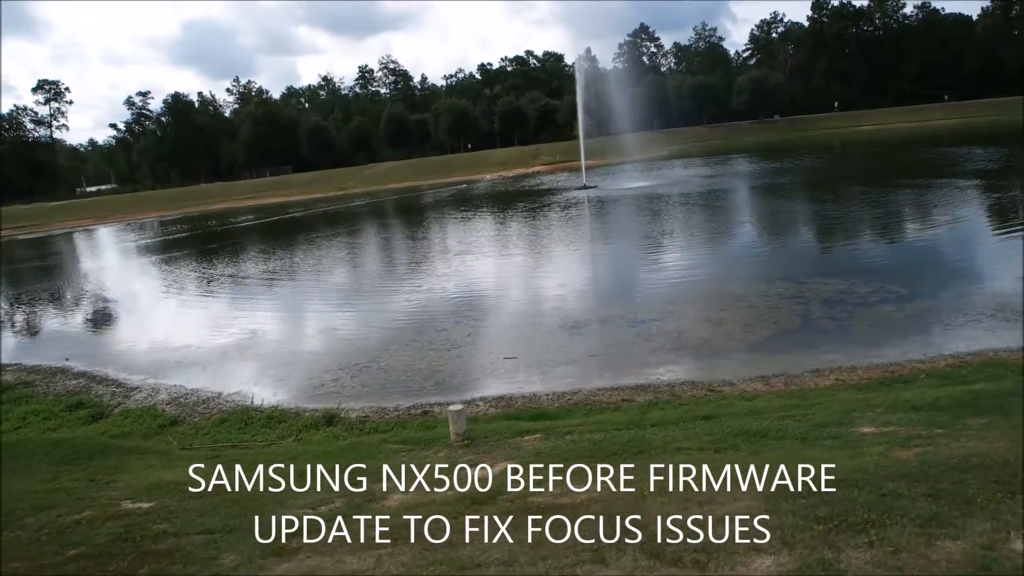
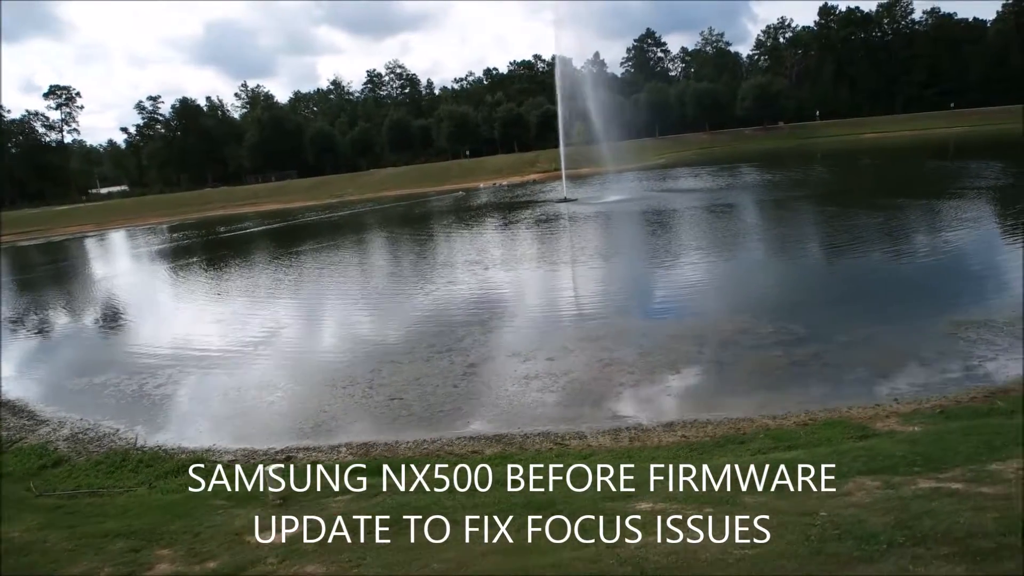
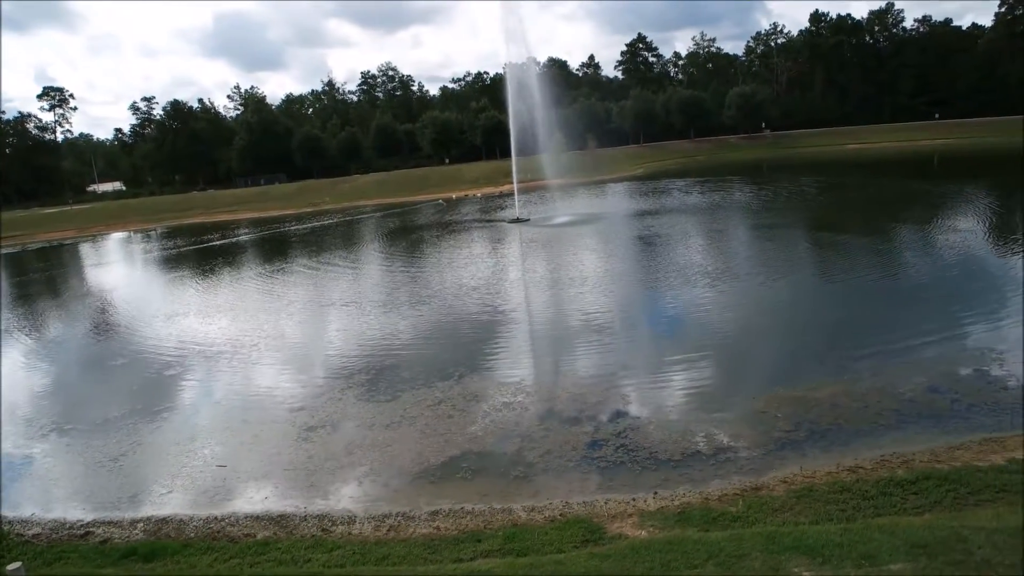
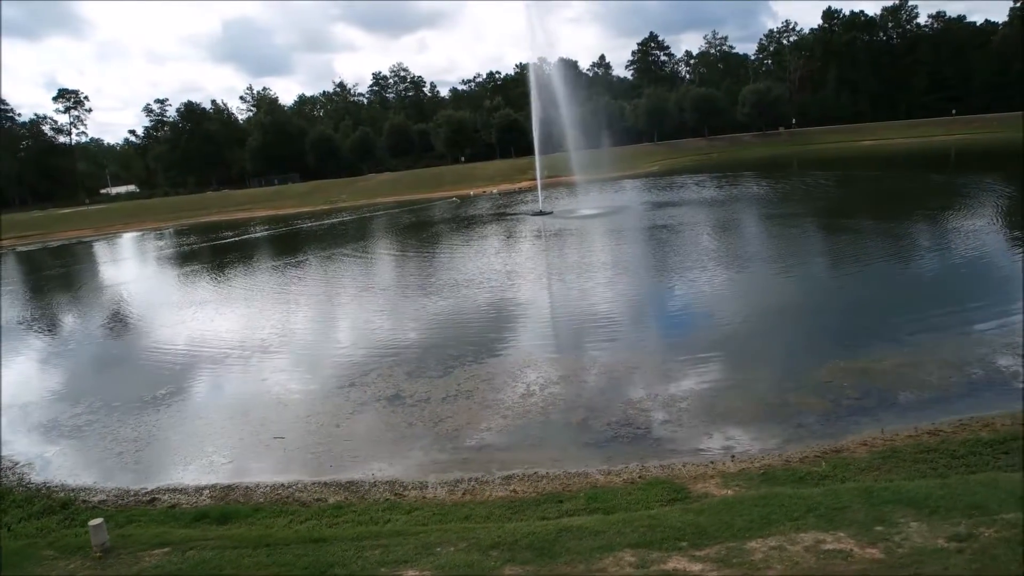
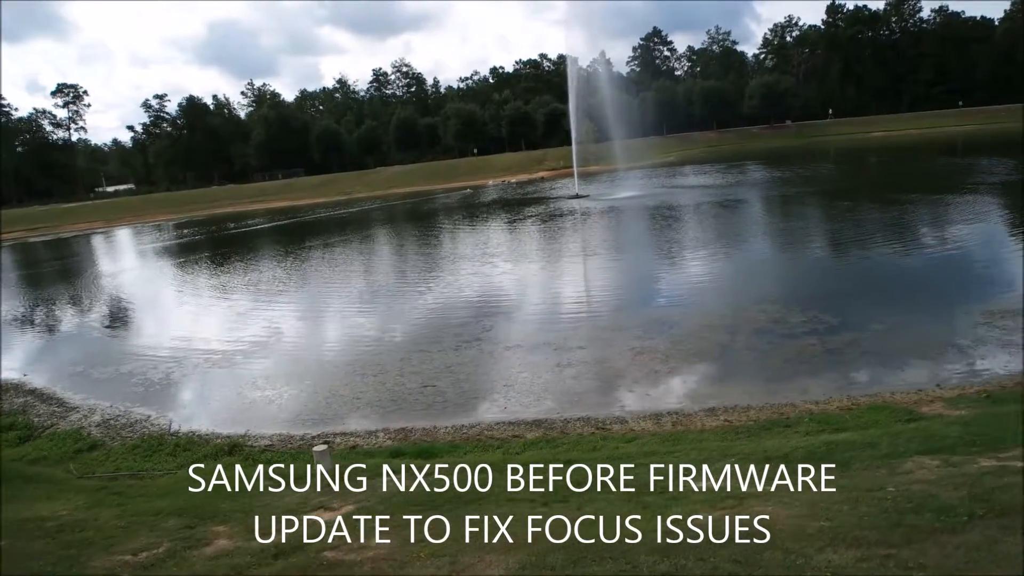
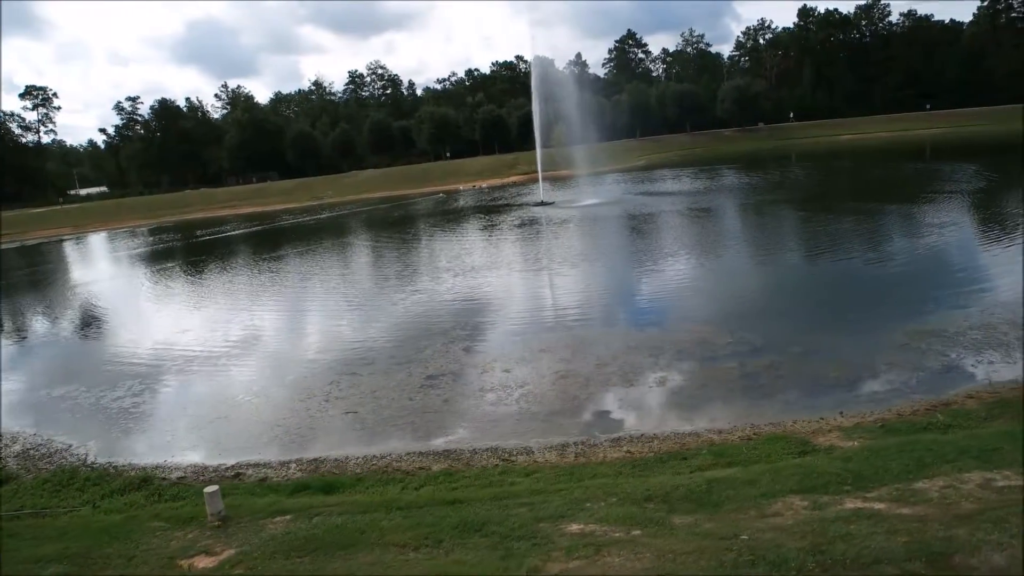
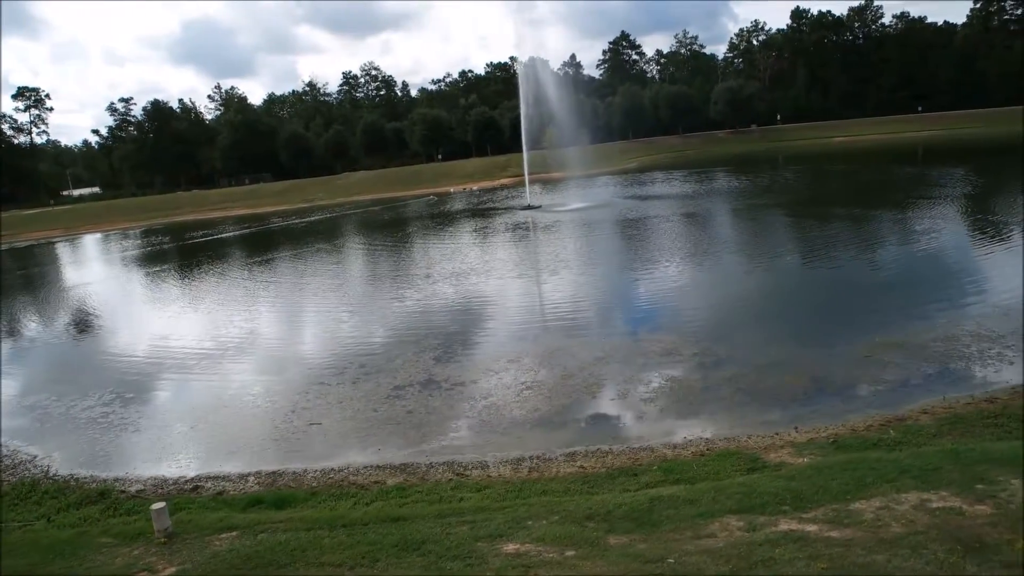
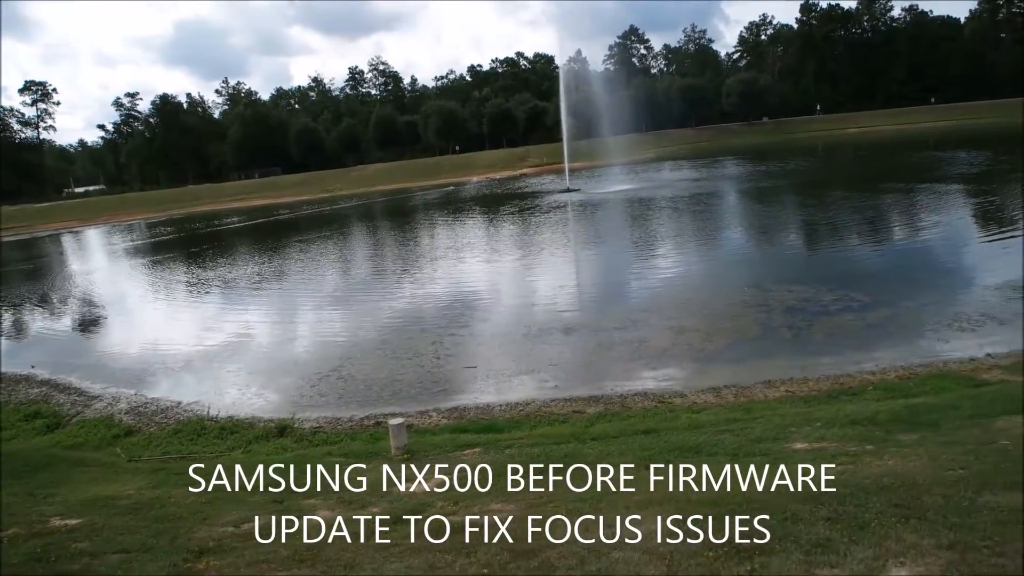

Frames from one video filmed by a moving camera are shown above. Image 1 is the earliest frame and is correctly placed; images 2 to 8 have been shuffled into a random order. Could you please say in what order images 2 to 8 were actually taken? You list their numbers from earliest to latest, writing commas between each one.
8, 5, 2, 6, 7, 4, 3
